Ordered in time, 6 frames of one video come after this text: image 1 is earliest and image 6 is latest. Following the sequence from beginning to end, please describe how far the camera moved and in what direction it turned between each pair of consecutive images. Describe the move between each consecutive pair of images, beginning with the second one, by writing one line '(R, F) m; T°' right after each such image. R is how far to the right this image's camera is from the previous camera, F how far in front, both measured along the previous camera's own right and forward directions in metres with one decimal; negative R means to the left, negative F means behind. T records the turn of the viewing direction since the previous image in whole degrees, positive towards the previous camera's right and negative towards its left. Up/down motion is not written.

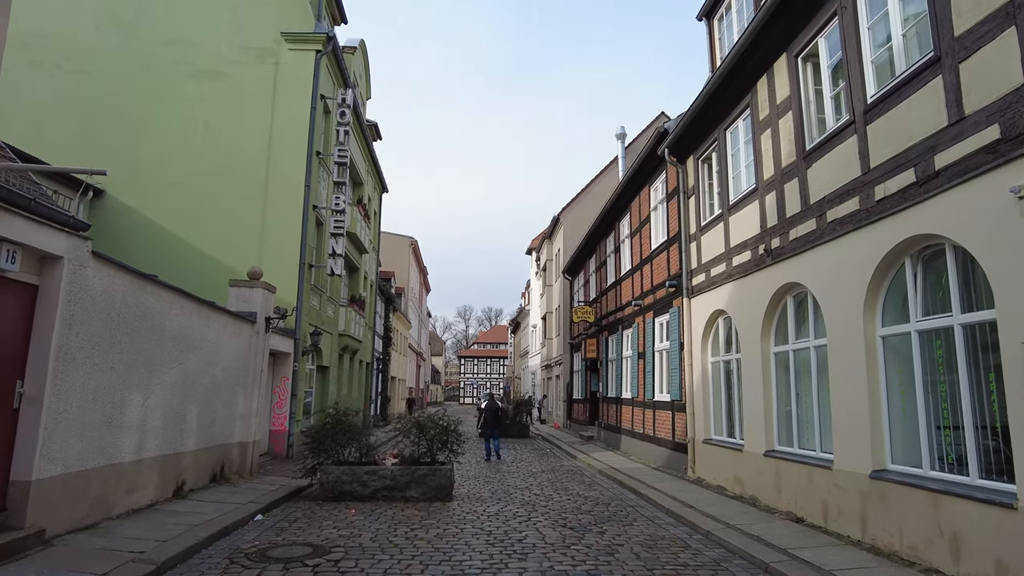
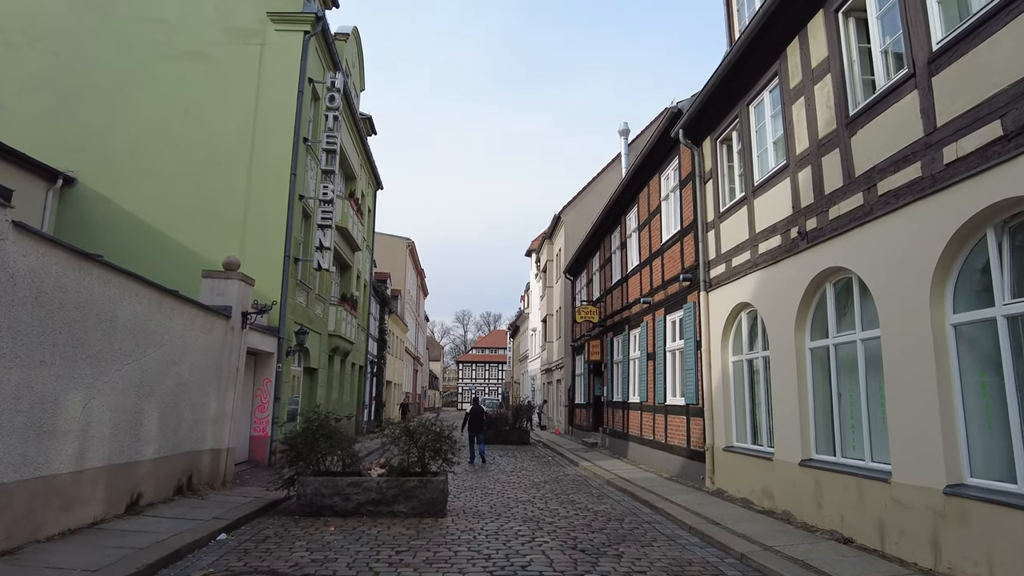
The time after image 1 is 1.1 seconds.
(0.0, +1.1) m; 0°
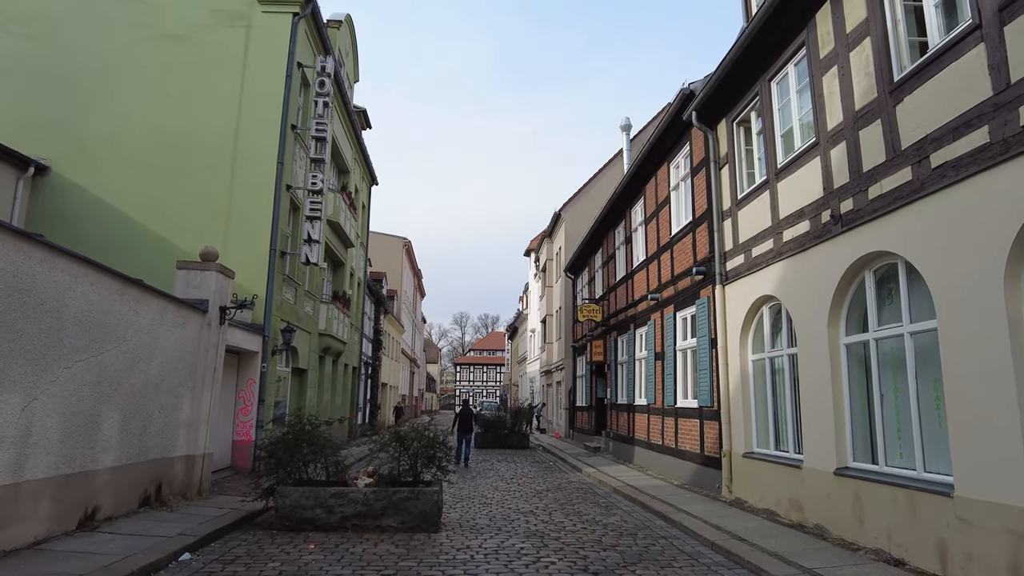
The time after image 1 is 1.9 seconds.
(0.0, +0.9) m; 0°
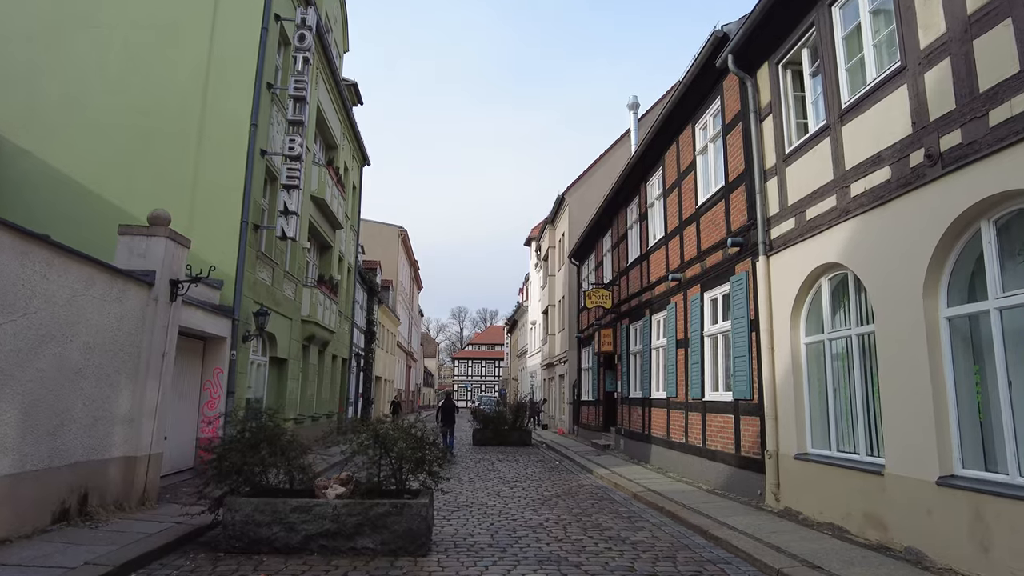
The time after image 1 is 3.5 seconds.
(-0.1, +1.7) m; 0°
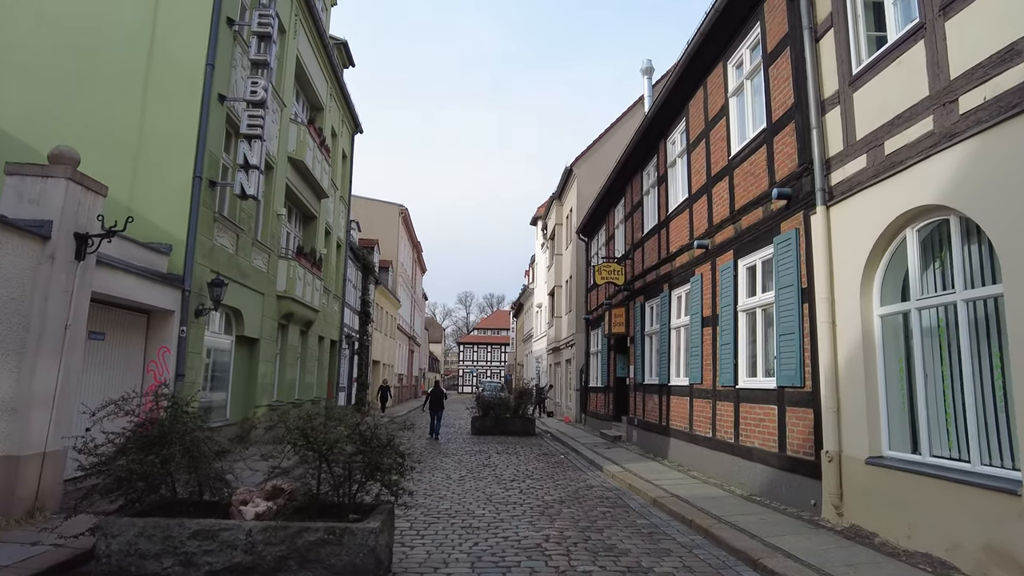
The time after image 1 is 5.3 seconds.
(+0.2, +1.9) m; -1°
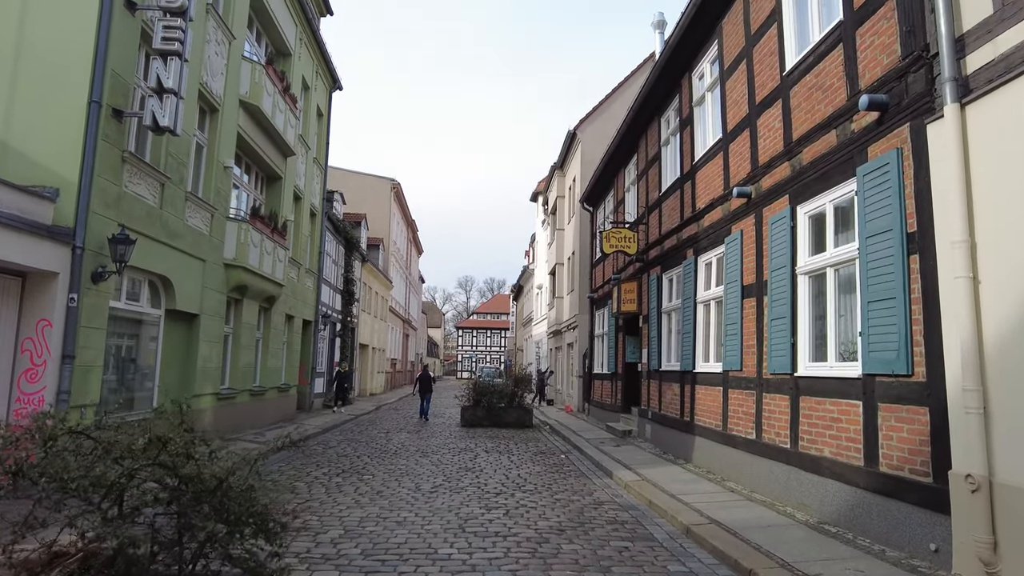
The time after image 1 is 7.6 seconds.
(+0.2, +2.4) m; 0°
